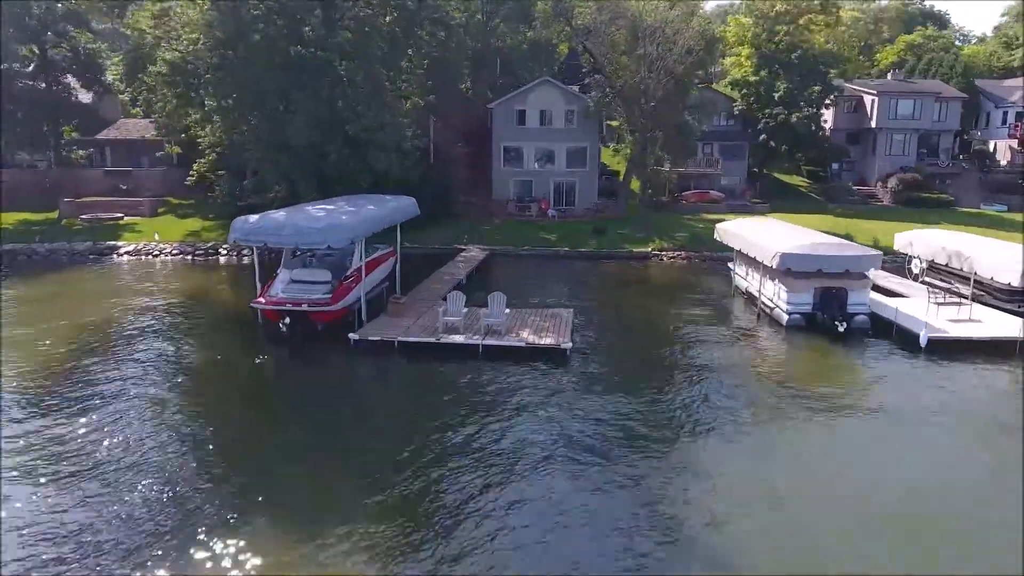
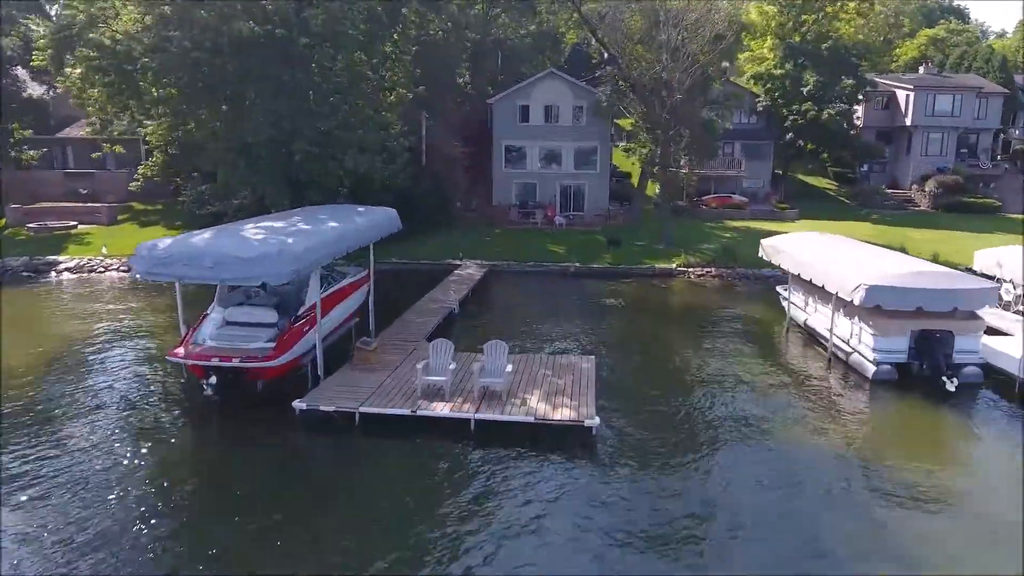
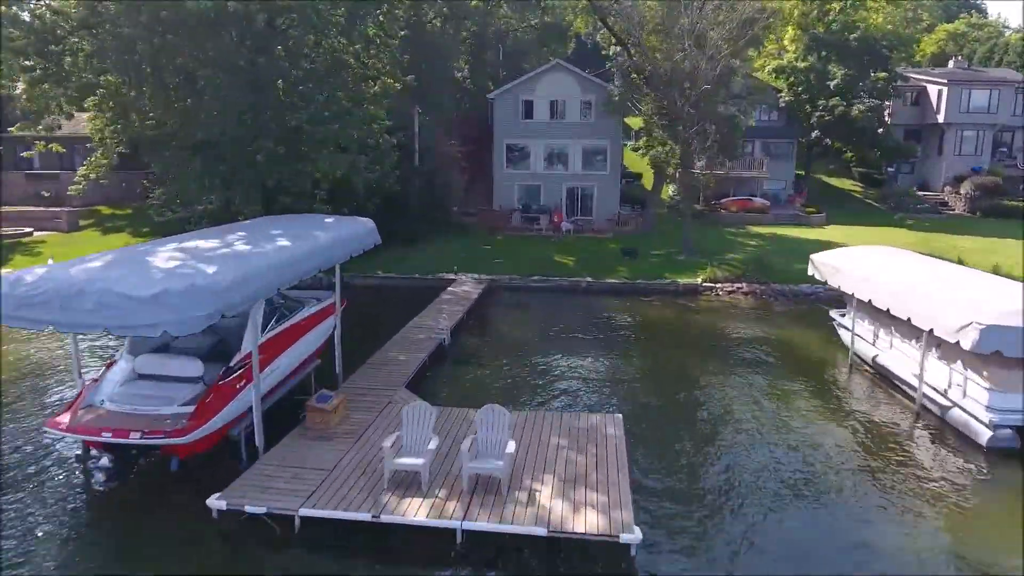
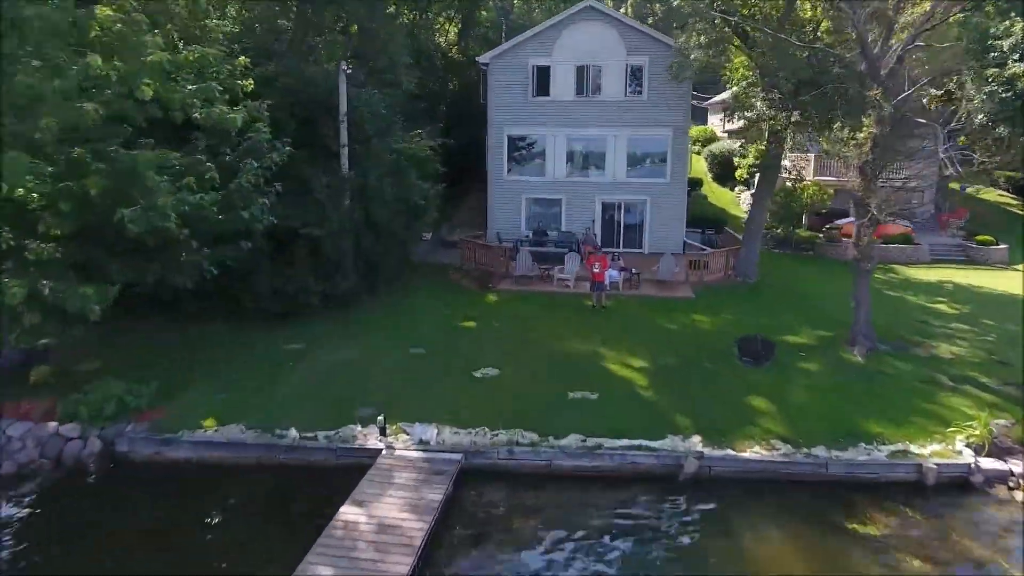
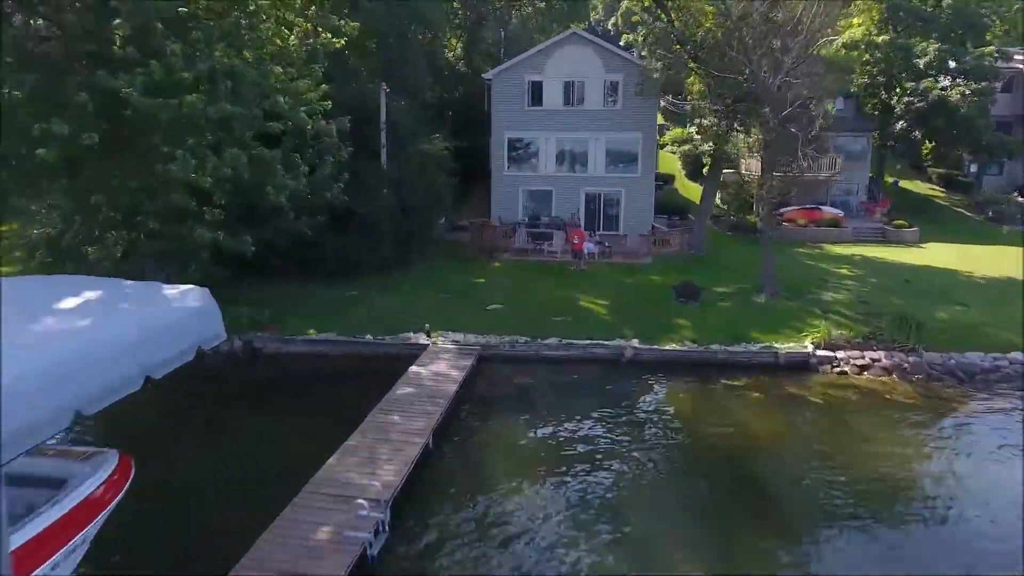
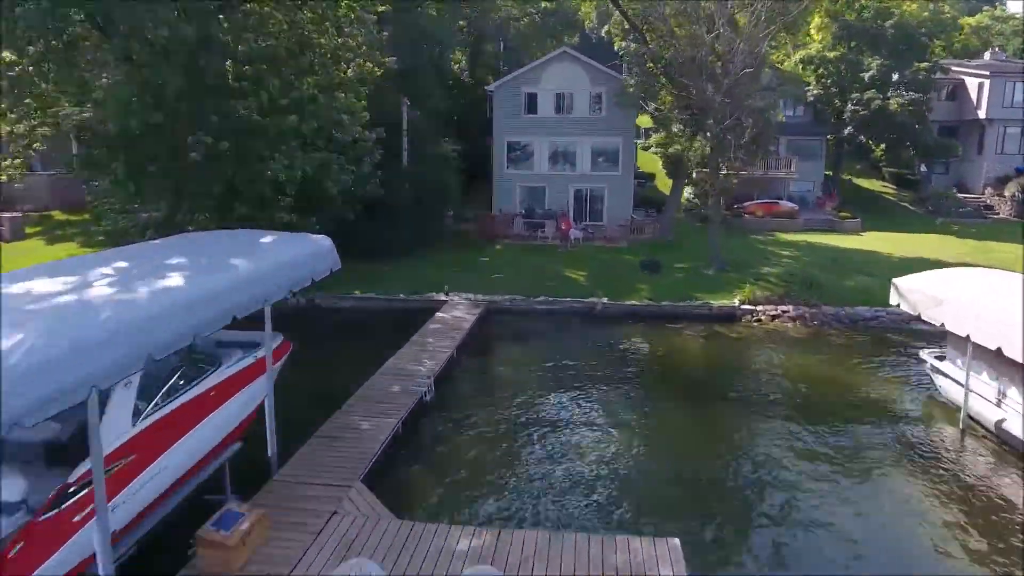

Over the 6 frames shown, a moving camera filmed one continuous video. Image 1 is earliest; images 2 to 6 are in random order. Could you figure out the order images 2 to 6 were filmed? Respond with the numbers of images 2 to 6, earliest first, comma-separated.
2, 3, 6, 5, 4
